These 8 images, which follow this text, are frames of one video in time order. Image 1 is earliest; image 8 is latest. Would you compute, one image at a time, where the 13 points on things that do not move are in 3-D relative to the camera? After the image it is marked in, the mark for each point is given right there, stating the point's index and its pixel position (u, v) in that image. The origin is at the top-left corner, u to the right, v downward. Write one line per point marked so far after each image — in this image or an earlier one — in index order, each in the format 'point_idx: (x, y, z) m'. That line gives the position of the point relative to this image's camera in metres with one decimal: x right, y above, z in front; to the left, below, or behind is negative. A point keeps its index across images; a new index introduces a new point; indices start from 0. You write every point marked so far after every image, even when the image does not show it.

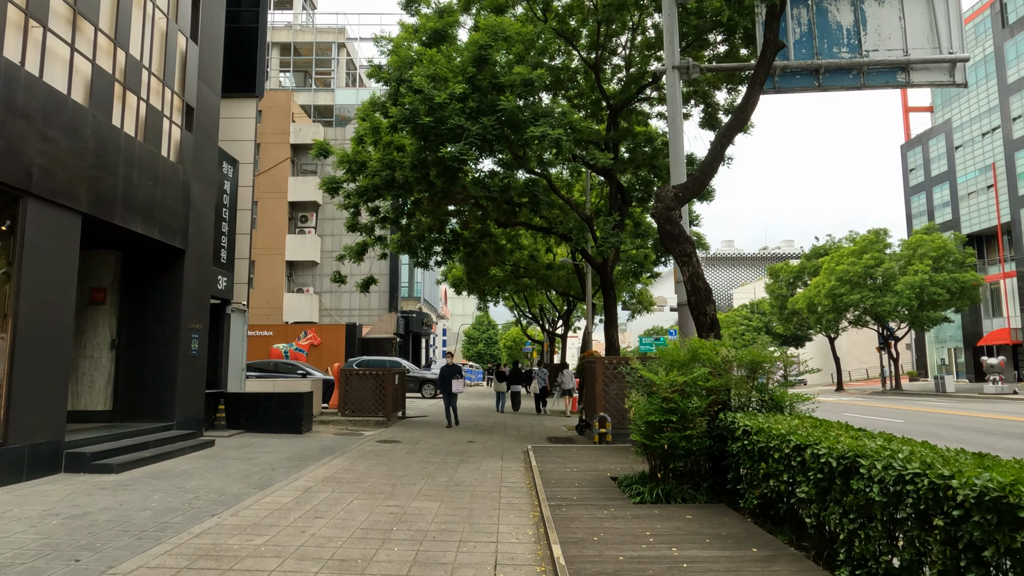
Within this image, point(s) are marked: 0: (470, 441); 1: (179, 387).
0: (-0.9, -3.1, +13.3) m
1: (-5.9, -1.7, +11.7) m
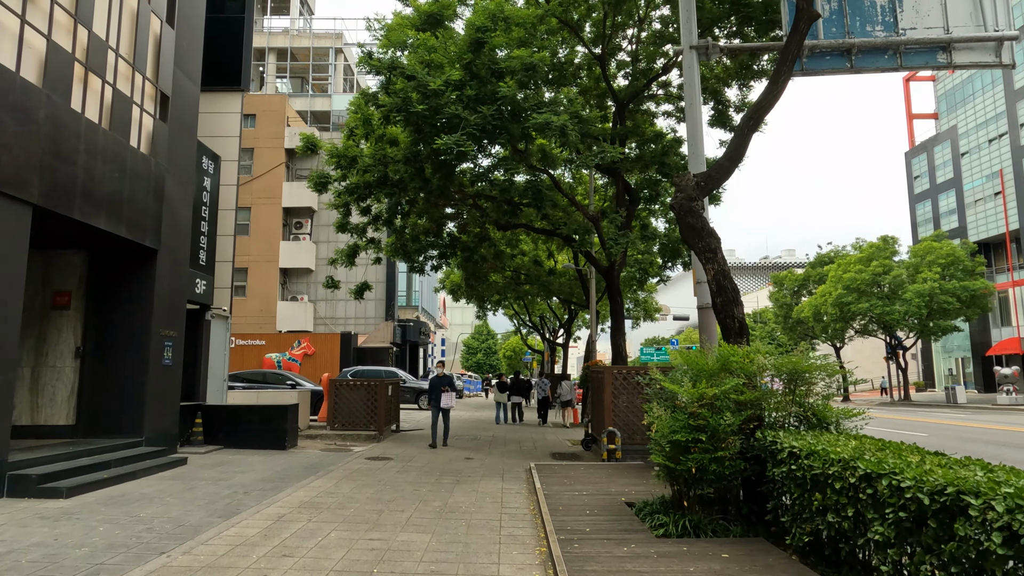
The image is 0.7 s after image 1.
0: (-0.9, -3.2, +12.2) m
1: (-5.9, -1.8, +10.7) m
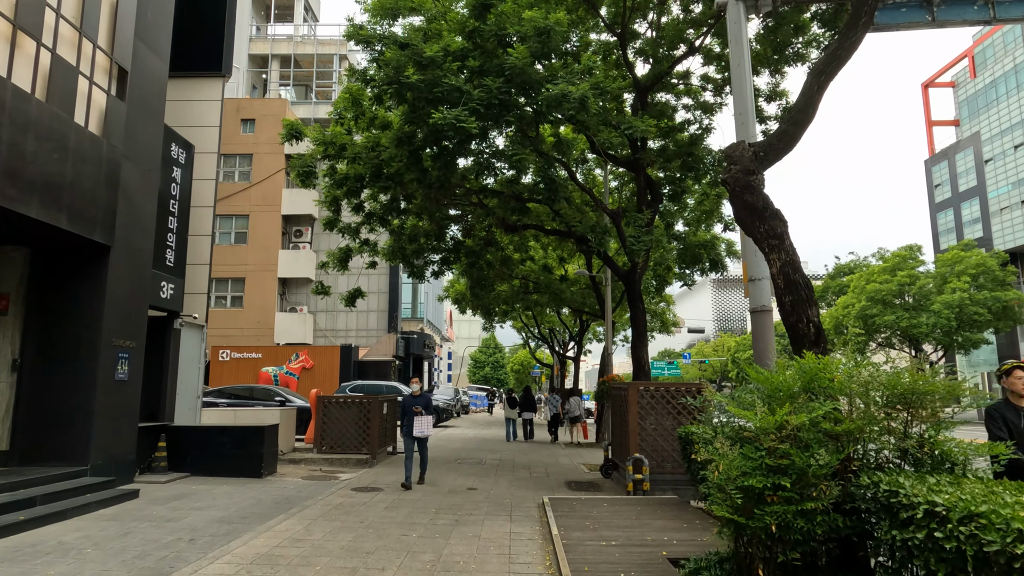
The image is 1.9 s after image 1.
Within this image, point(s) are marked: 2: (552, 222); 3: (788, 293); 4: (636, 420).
0: (-0.7, -3.2, +10.6) m
1: (-5.8, -1.8, +9.2) m
2: (+0.9, +1.6, +16.3) m
3: (+2.5, 0.0, +5.9) m
4: (+1.9, -2.1, +10.2) m
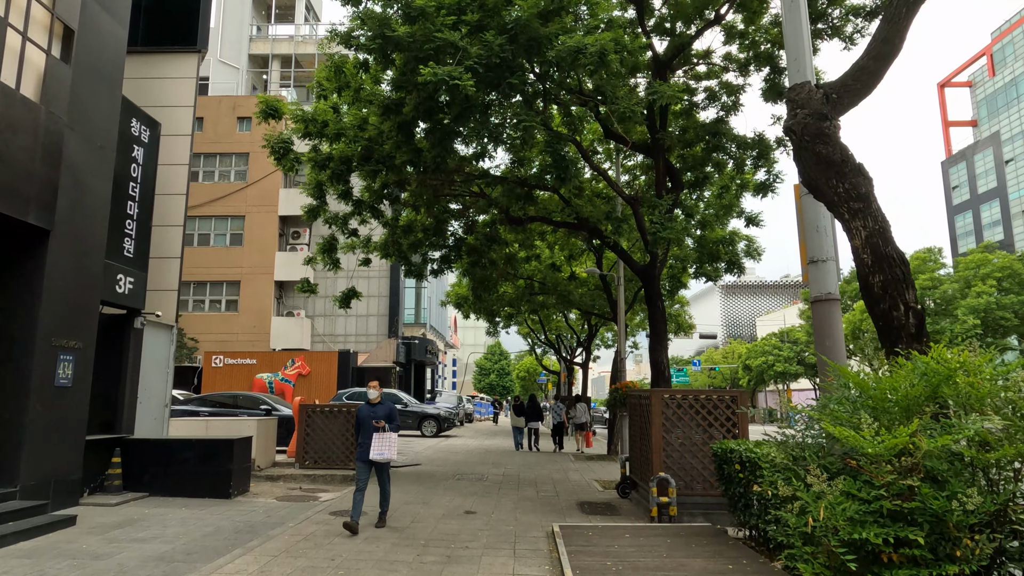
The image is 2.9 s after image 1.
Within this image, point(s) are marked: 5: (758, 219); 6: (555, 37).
0: (-0.6, -3.1, +9.2) m
1: (-5.7, -1.7, +7.8) m
2: (+1.0, +1.7, +14.9) m
3: (+2.5, +0.1, +4.5) m
4: (+2.0, -1.9, +8.8) m
5: (+6.3, +1.8, +16.9) m
6: (+0.5, +3.1, +8.3) m
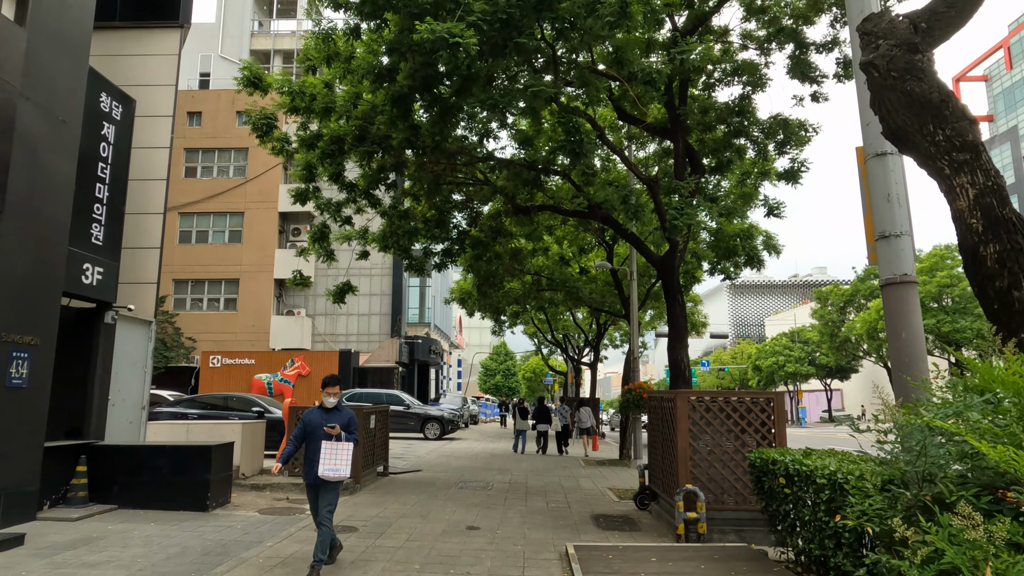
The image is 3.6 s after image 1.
0: (-0.5, -3.0, +8.2) m
1: (-5.6, -1.6, +6.9) m
2: (+1.2, +1.8, +14.0) m
3: (+2.5, +0.3, +3.5) m
4: (+2.1, -1.8, +7.8) m
5: (+6.4, +1.9, +15.9) m
6: (+0.6, +3.2, +7.3) m
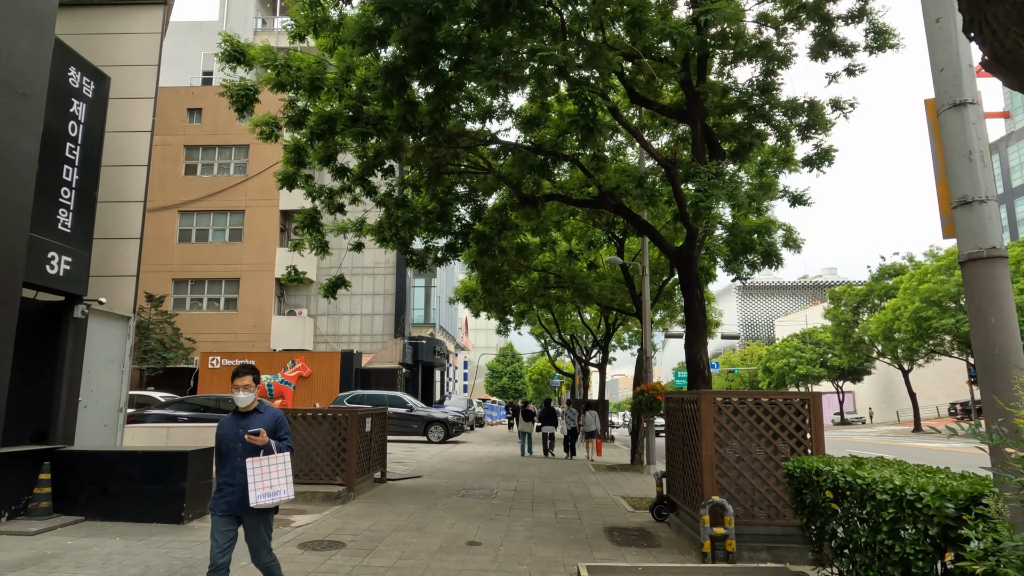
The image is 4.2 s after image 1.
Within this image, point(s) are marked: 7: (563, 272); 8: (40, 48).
0: (-0.5, -2.9, +7.4) m
1: (-5.6, -1.5, +6.1) m
2: (+1.3, +1.9, +13.1) m
3: (+2.5, +0.4, +2.7) m
4: (+2.1, -1.7, +7.0) m
5: (+6.6, +2.0, +15.0) m
6: (+0.7, +3.3, +6.5) m
7: (+1.5, +0.4, +19.1) m
8: (-5.6, +2.8, +7.8) m
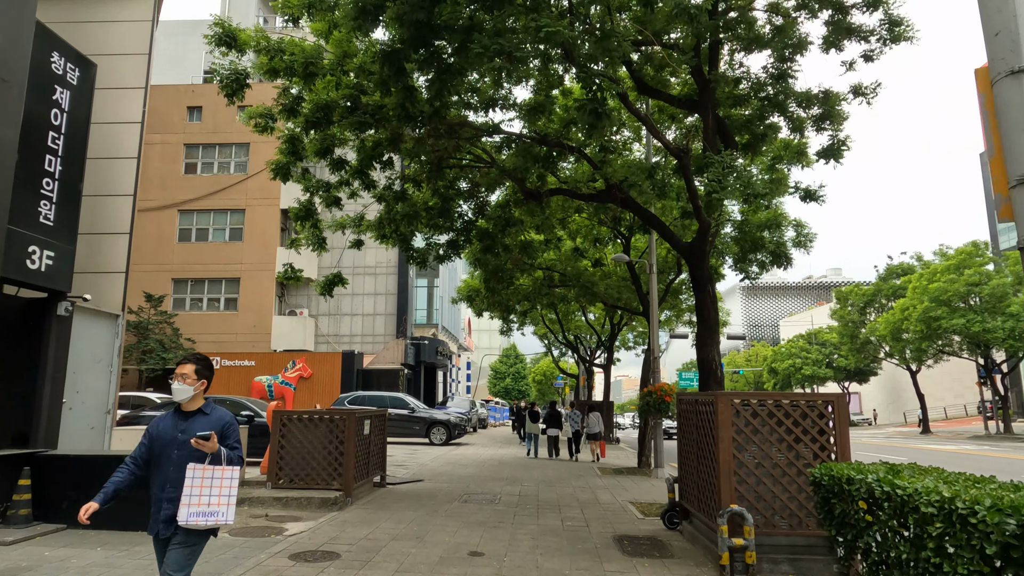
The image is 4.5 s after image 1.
0: (-0.4, -2.8, +7.0) m
1: (-5.5, -1.4, +5.7) m
2: (+1.4, +1.9, +12.7) m
3: (+2.6, +0.5, +2.2) m
4: (+2.2, -1.6, +6.6) m
5: (+6.6, +2.1, +14.6) m
6: (+0.7, +3.4, +6.1) m
7: (+1.6, +0.5, +18.7) m
8: (-5.5, +2.9, +7.4) m
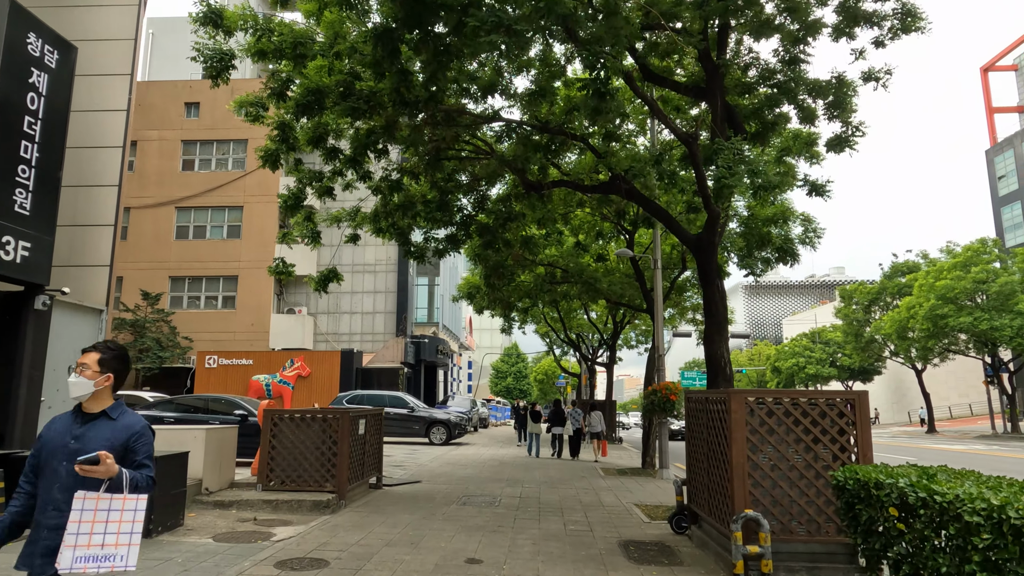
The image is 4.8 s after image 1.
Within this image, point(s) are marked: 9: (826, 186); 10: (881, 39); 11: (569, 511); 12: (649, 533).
0: (-0.4, -2.7, +6.6) m
1: (-5.5, -1.3, +5.4) m
2: (+1.4, +2.0, +12.3) m
3: (+2.5, +0.5, +1.8) m
4: (+2.2, -1.5, +6.2) m
5: (+6.6, +2.2, +14.1) m
6: (+0.7, +3.5, +5.7) m
7: (+1.6, +0.6, +18.3) m
8: (-5.5, +3.0, +7.0) m
9: (+6.6, +2.1, +13.8) m
10: (+7.4, +5.0, +13.2) m
11: (+0.8, -3.2, +9.6) m
12: (+1.7, -3.0, +8.2) m
